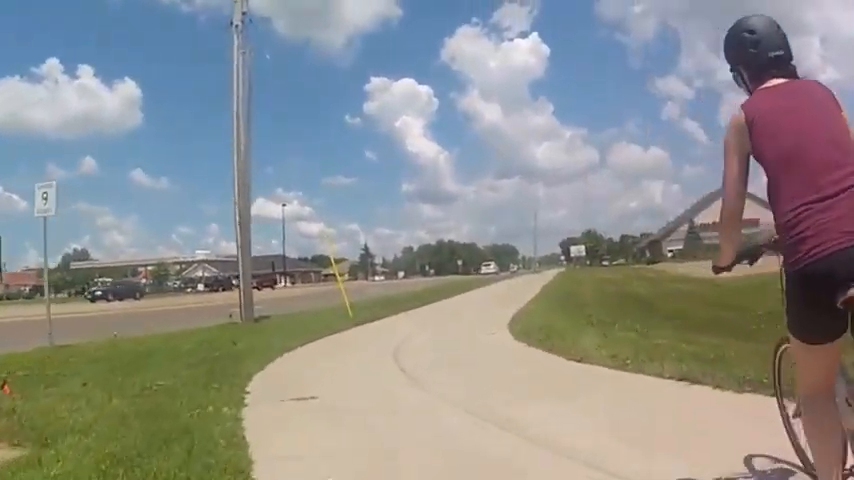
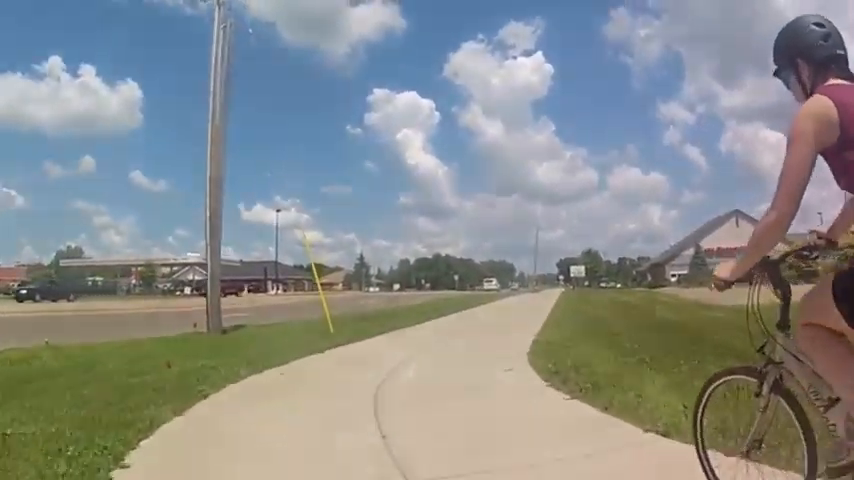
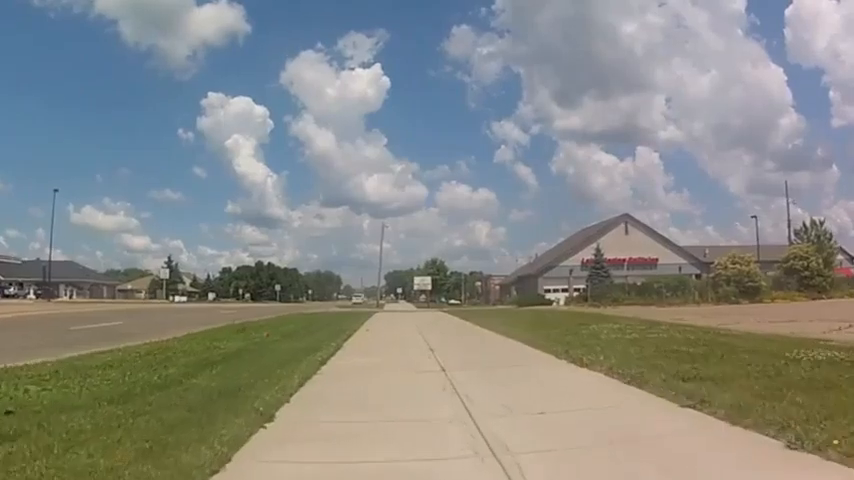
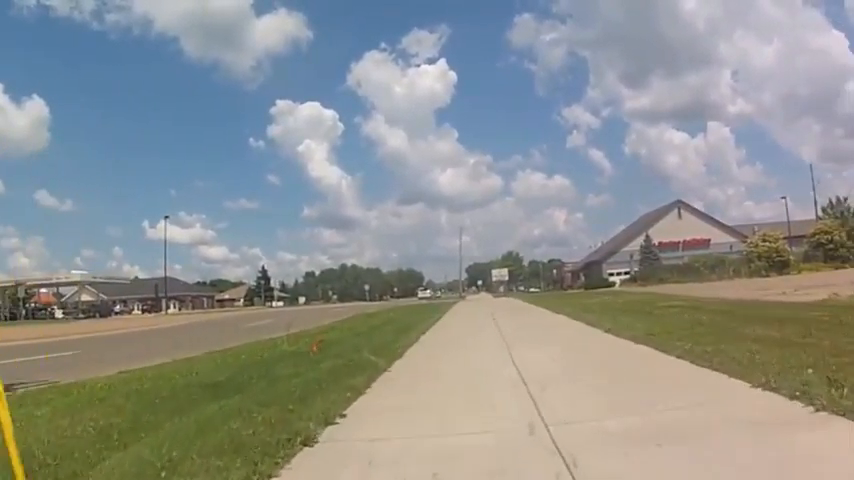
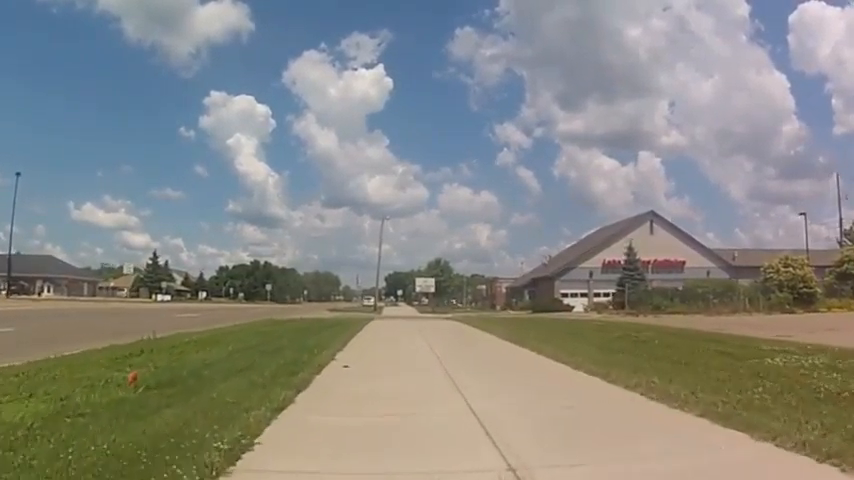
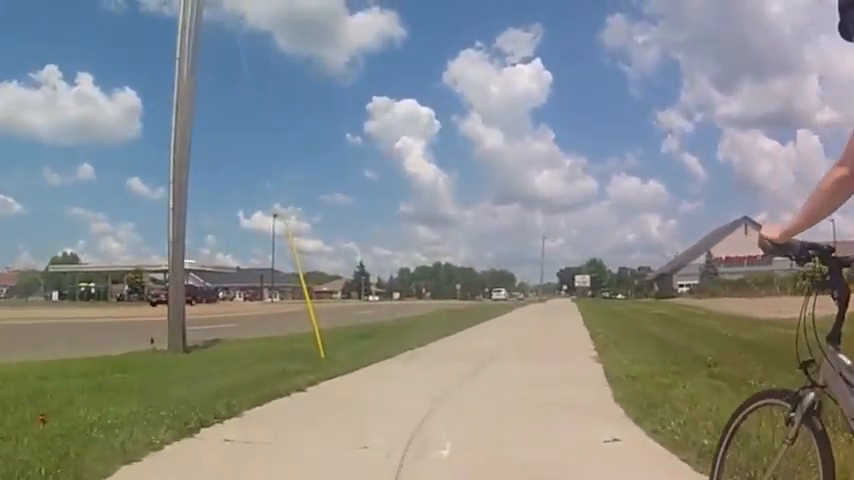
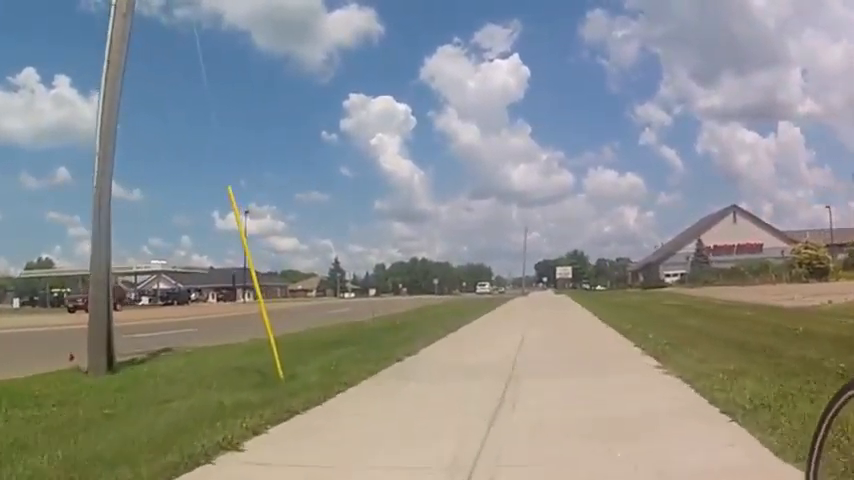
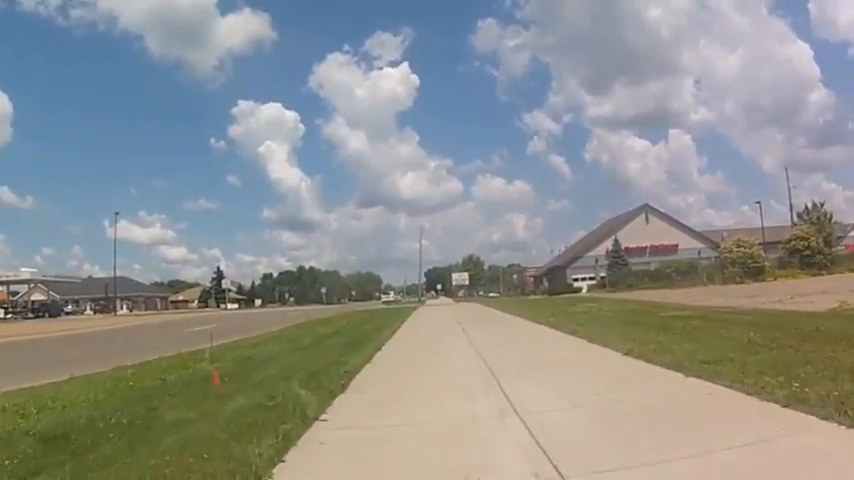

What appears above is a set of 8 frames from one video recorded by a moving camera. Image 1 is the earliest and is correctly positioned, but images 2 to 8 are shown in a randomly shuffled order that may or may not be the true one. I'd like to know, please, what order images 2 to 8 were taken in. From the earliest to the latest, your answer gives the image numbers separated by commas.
2, 6, 7, 4, 8, 3, 5
